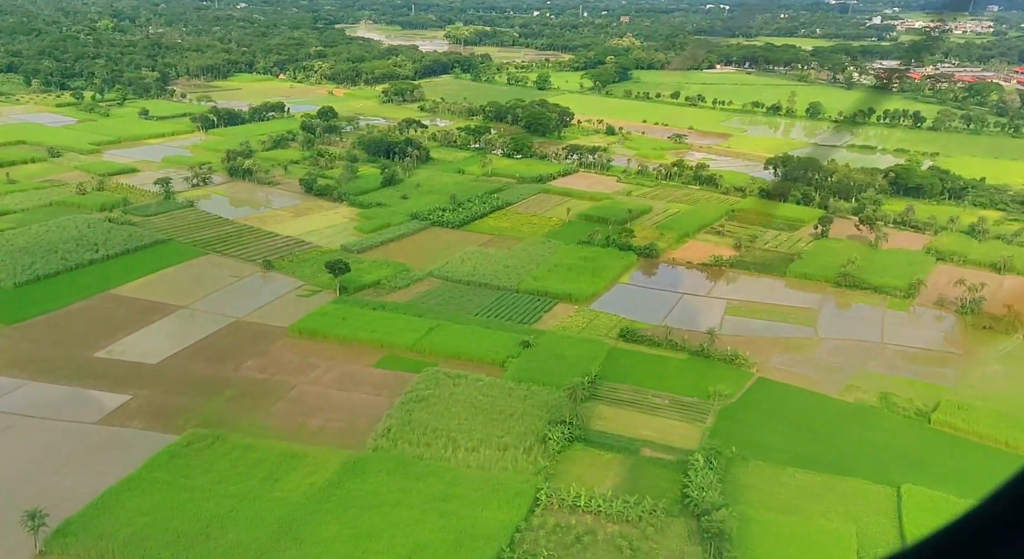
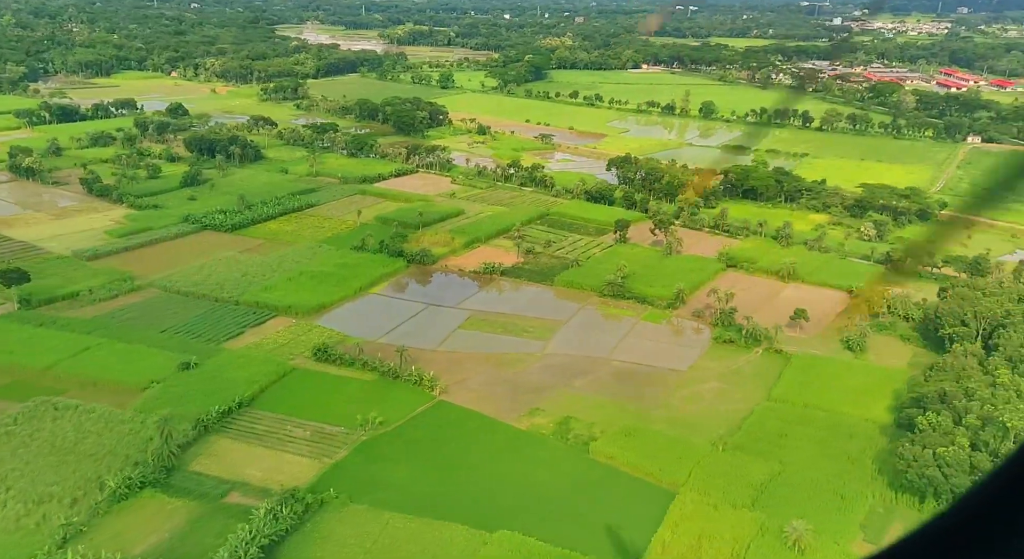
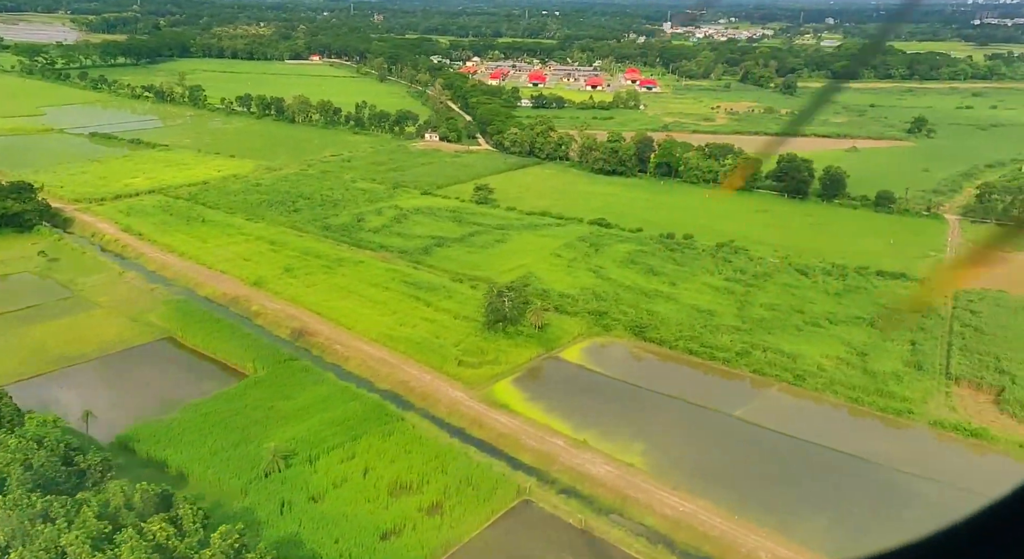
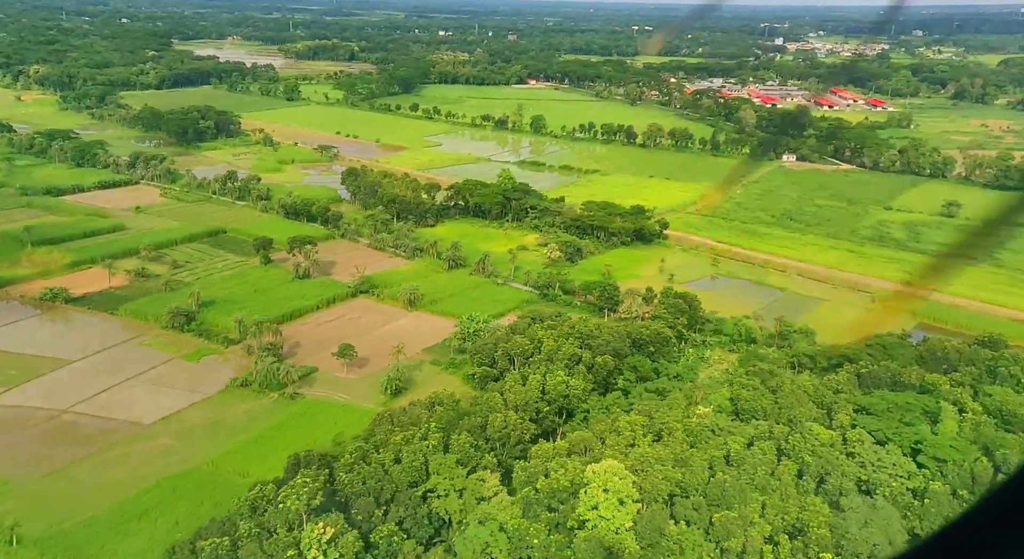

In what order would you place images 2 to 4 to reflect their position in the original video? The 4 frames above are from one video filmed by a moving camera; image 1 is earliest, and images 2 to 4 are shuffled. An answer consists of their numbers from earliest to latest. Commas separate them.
2, 4, 3
